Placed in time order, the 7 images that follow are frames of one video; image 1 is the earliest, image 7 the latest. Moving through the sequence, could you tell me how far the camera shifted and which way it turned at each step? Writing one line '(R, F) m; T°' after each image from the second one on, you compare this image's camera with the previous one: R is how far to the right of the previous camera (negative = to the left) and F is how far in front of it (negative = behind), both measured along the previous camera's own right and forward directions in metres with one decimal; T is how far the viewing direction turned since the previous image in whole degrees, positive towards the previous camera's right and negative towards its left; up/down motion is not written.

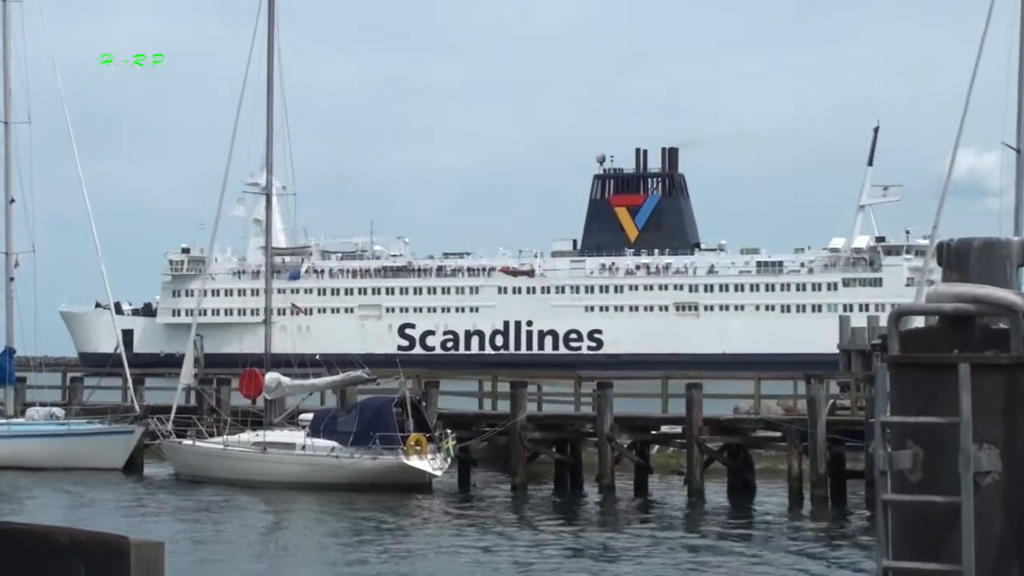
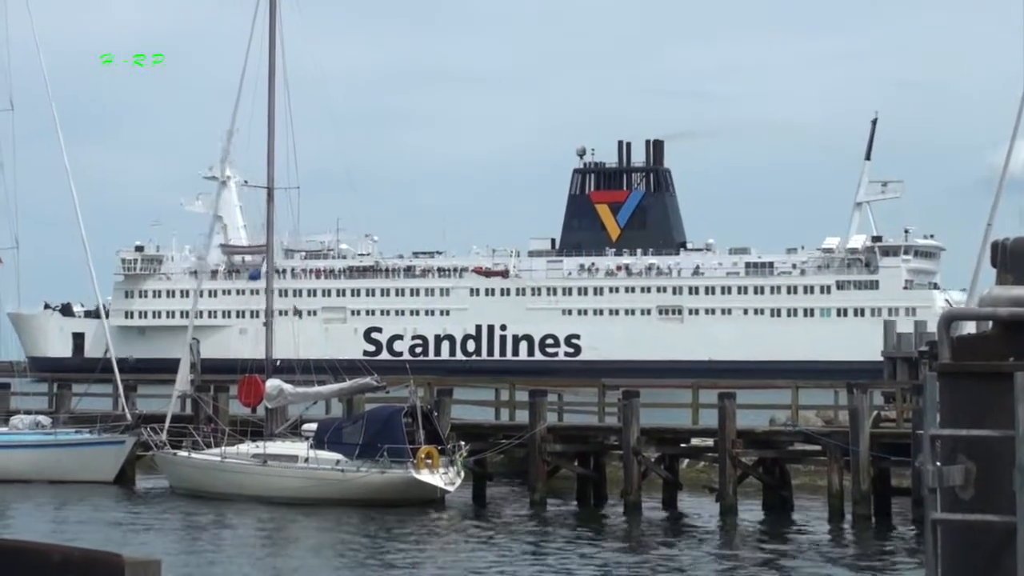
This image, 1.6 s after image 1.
(-0.8, +1.9) m; +1°
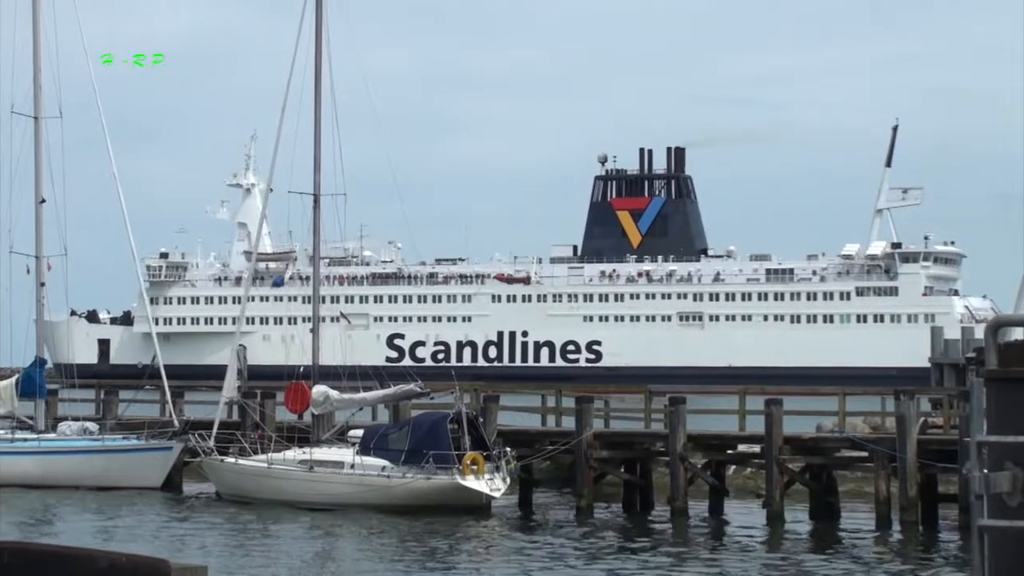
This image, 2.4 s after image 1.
(-0.5, 0.0) m; -1°
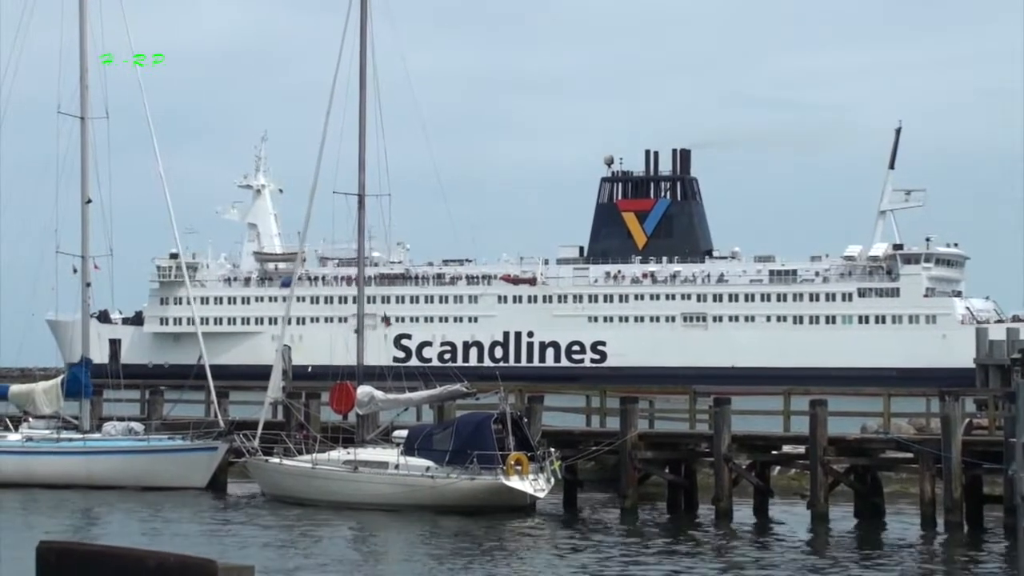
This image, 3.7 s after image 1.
(-0.8, 0.0) m; 0°
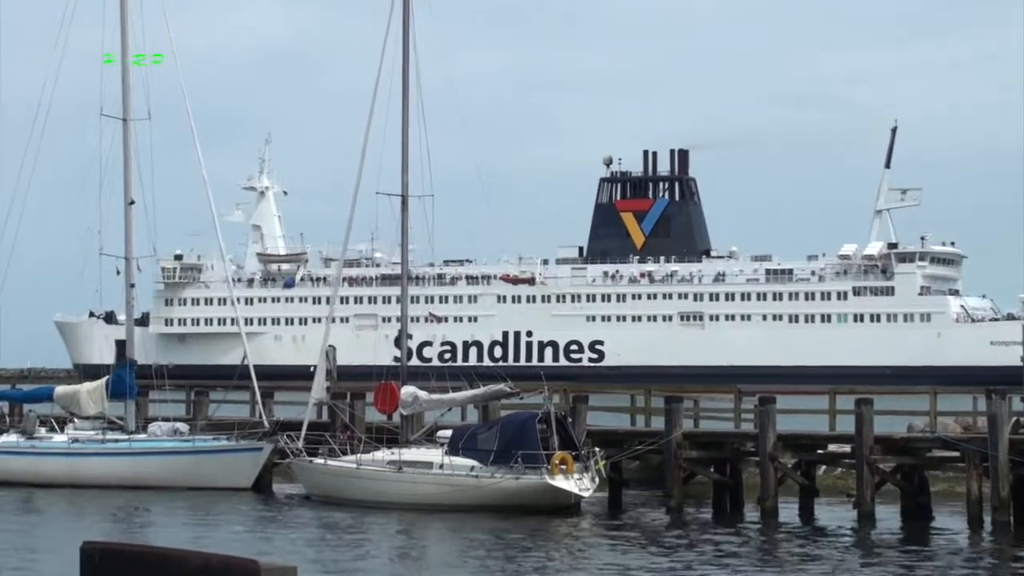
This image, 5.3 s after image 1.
(-0.9, 0.0) m; 0°
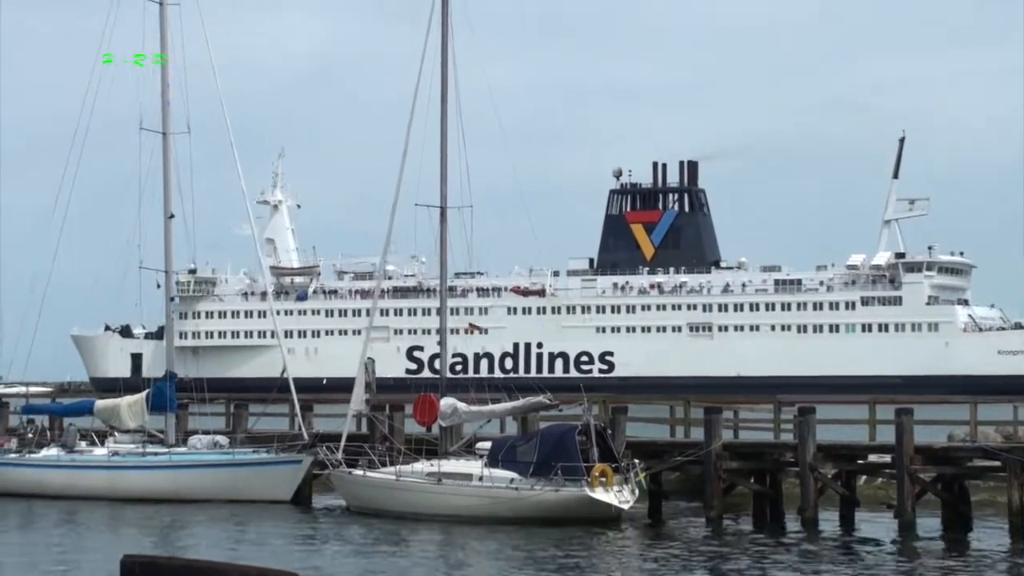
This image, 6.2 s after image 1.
(-0.6, 0.0) m; 0°
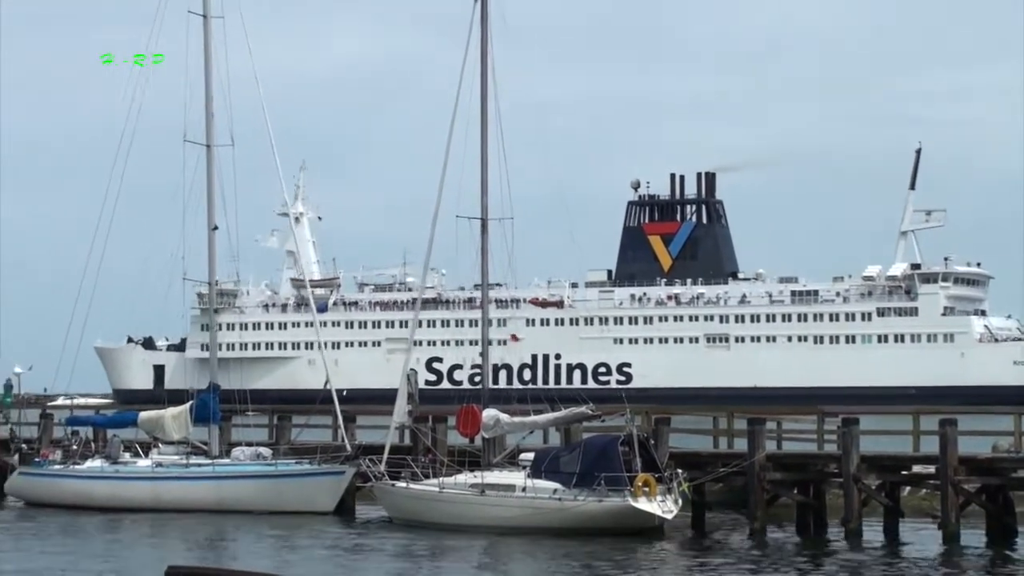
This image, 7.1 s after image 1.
(-0.5, 0.0) m; -1°
